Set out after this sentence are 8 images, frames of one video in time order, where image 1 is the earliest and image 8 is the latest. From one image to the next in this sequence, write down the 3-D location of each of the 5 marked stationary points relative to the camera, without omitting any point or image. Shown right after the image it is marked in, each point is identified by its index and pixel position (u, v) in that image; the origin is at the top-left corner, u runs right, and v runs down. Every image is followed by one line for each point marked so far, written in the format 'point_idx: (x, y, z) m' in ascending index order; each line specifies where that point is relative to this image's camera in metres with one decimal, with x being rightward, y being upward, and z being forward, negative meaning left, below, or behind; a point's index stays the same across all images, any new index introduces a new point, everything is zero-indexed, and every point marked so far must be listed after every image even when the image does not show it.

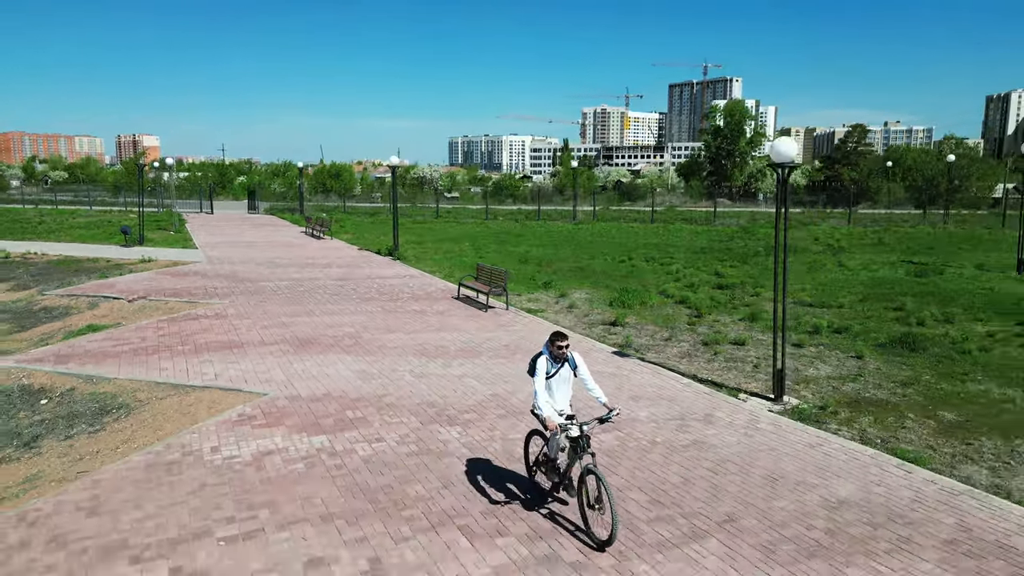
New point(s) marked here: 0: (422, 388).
0: (-1.1, -1.2, +9.1) m
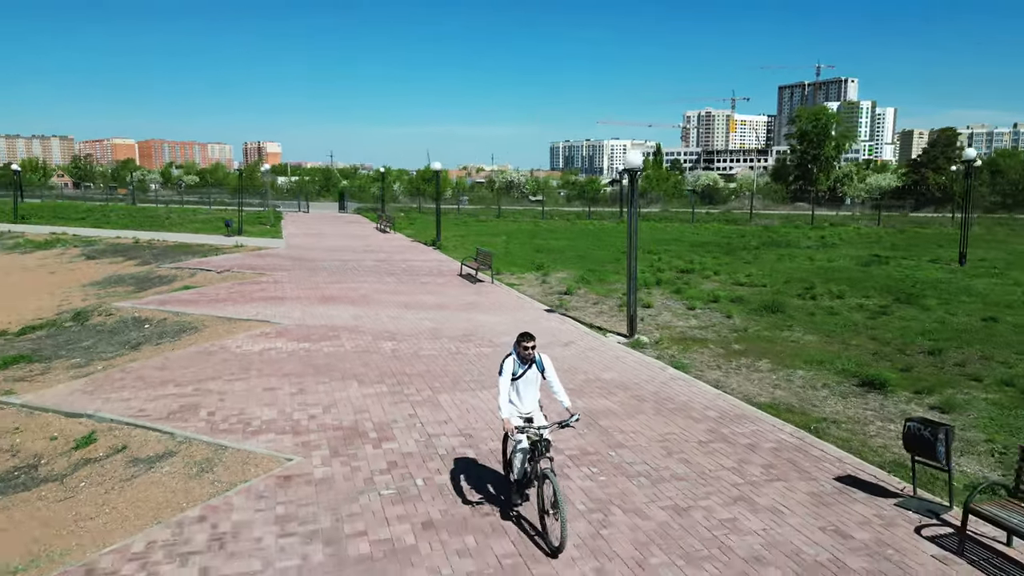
0: (-2.2, -0.6, +13.1) m
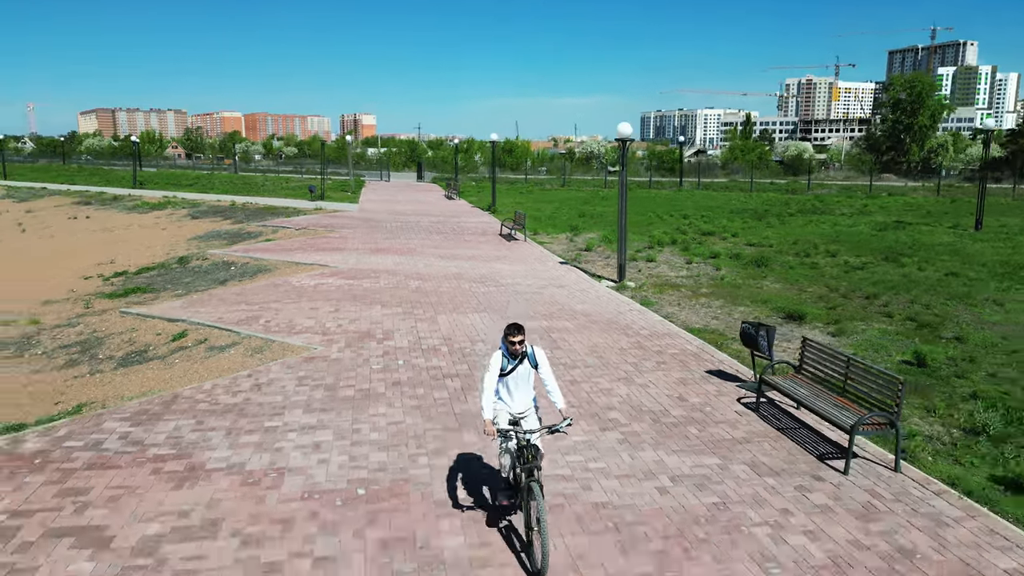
0: (-1.9, +0.4, +15.7) m
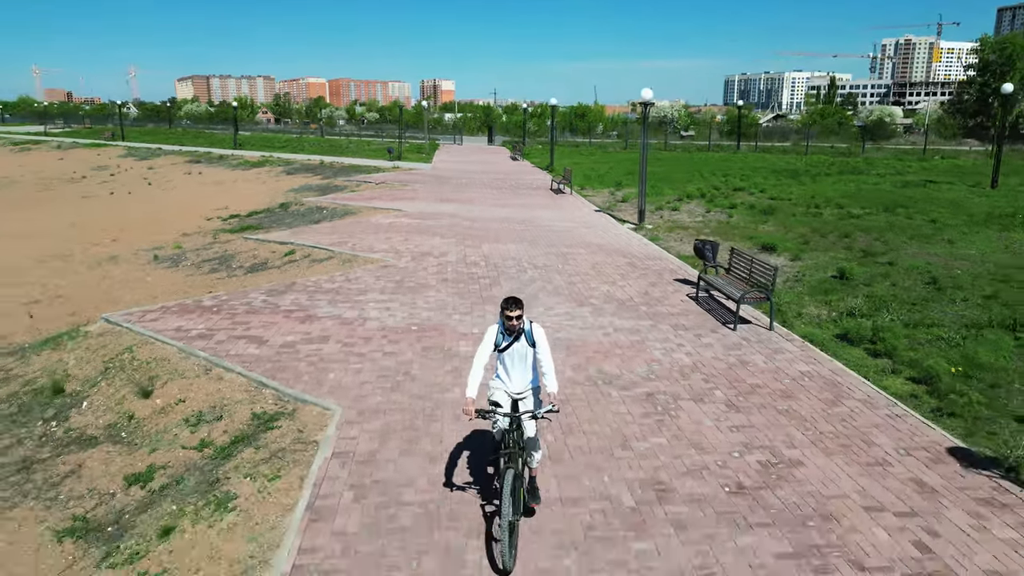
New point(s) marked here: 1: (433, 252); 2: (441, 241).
0: (-0.8, +2.0, +18.8) m
1: (-1.5, +0.7, +13.4) m
2: (-1.4, +0.9, +14.4) m
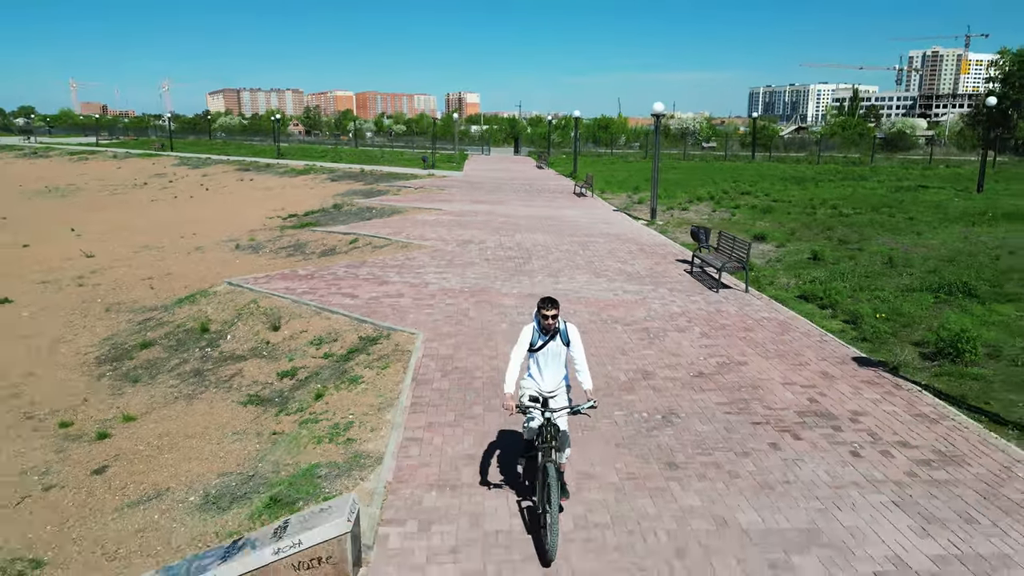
0: (0.0, +2.3, +21.3) m
1: (-0.8, +1.1, +16.0) m
2: (-0.7, +1.3, +16.9) m
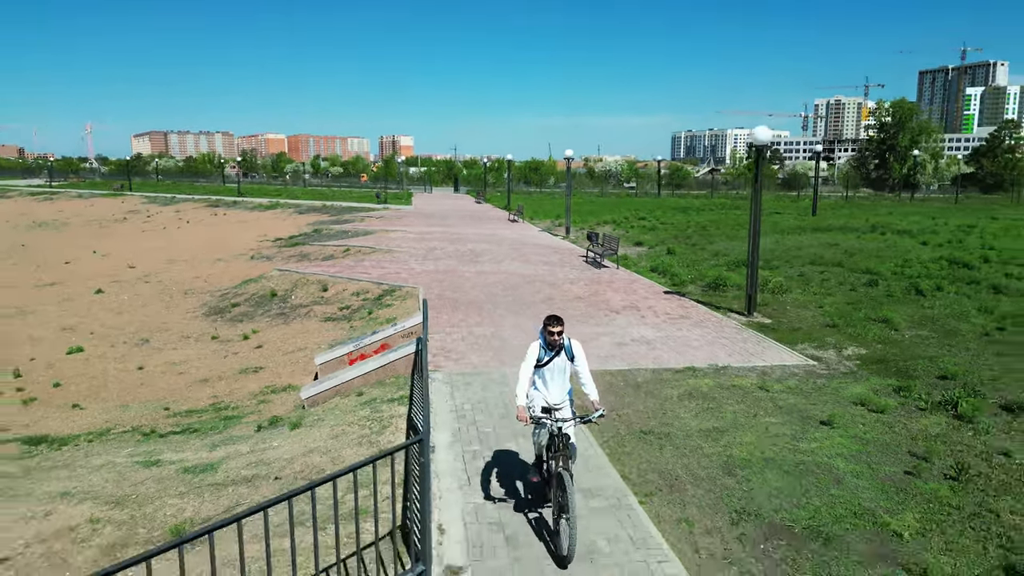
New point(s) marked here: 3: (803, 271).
0: (-2.0, +2.1, +27.6) m
1: (-2.3, +1.2, +22.1) m
2: (-2.3, +1.4, +23.1) m
3: (+6.5, +0.4, +16.2) m
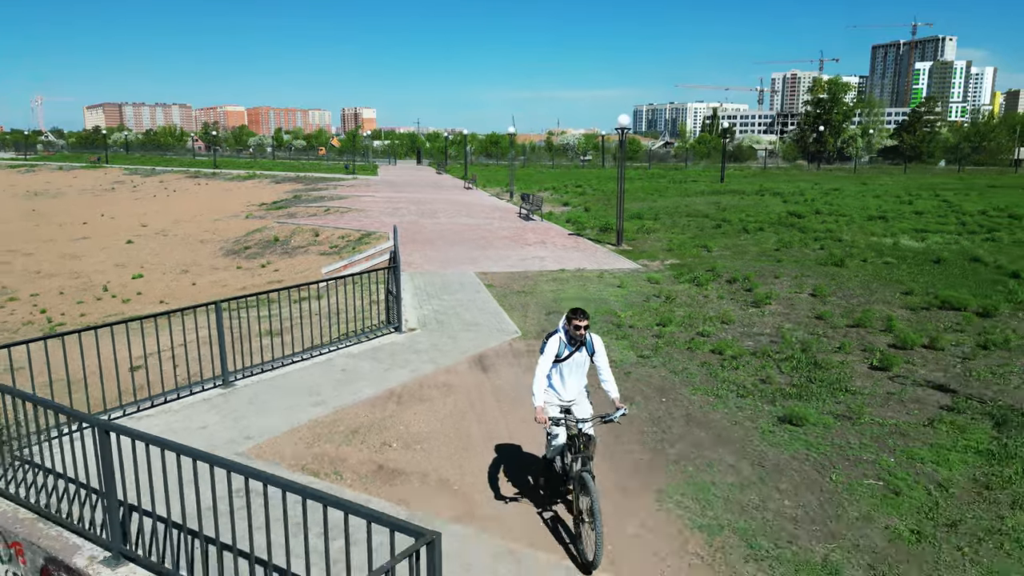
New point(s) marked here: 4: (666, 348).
0: (-4.1, +4.1, +32.6) m
1: (-4.2, +3.0, +27.2) m
2: (-4.2, +3.2, +28.2) m
3: (+4.9, +2.0, +21.8) m
4: (+1.8, -0.7, +8.6) m
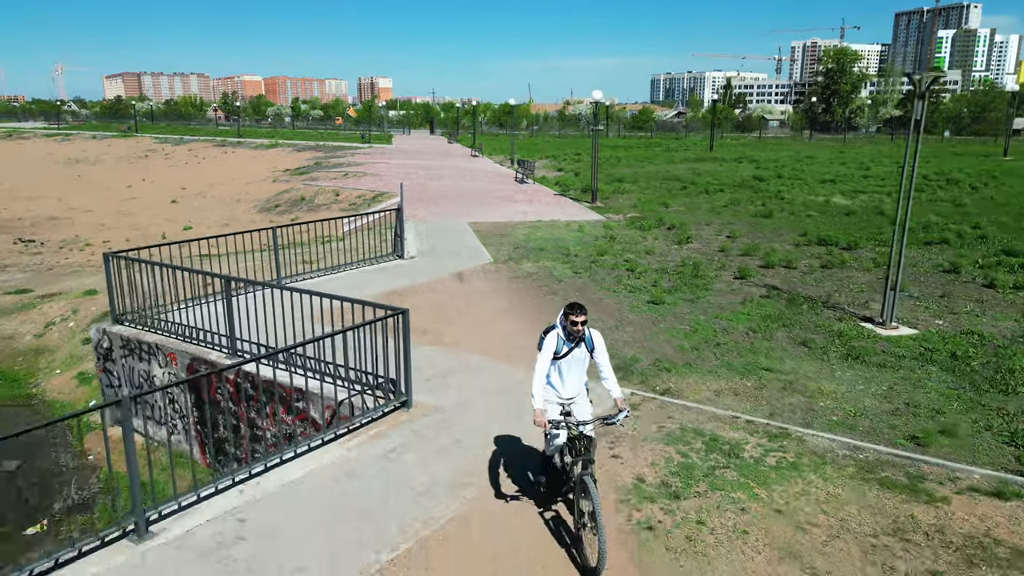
0: (-4.1, +6.2, +35.8) m
1: (-4.2, +4.8, +30.4) m
2: (-4.2, +5.1, +31.3) m
3: (+4.7, +3.6, +24.8) m
4: (+1.4, +0.3, +11.8) m
